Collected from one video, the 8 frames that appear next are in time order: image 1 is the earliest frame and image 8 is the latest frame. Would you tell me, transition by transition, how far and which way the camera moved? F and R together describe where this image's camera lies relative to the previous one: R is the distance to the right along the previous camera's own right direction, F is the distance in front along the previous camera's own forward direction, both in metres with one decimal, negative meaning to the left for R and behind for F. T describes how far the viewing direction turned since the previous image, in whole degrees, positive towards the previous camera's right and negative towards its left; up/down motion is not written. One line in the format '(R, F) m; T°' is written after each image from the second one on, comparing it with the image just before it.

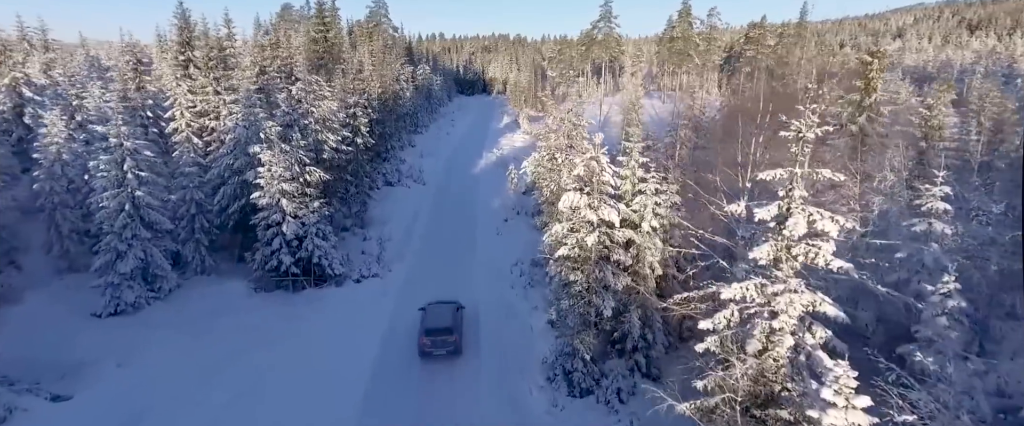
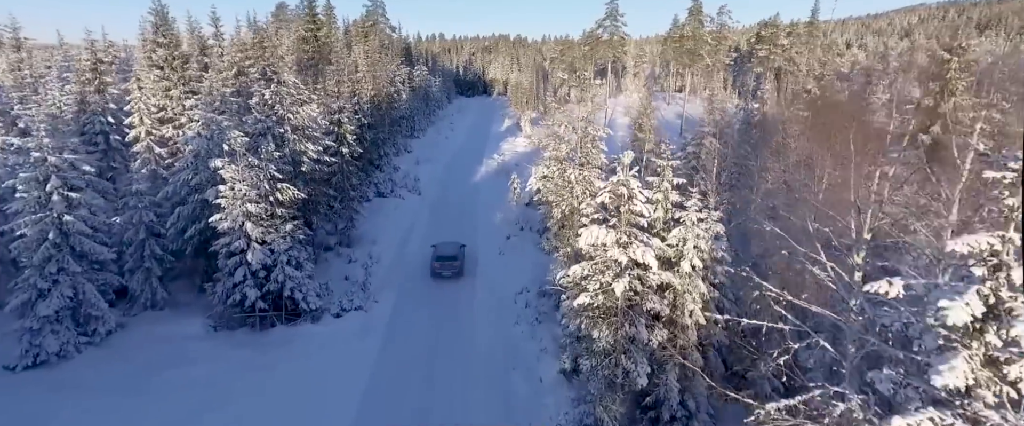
(-0.1, +2.5) m; 0°
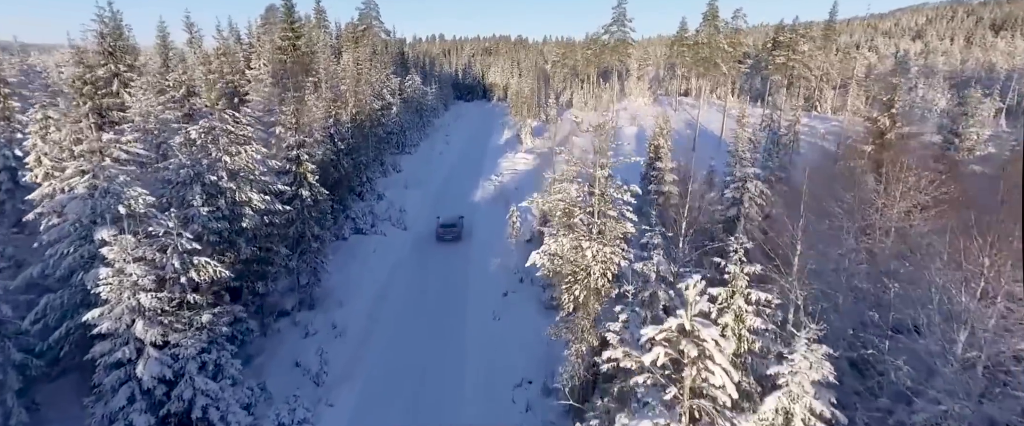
(+0.2, +4.0) m; 0°
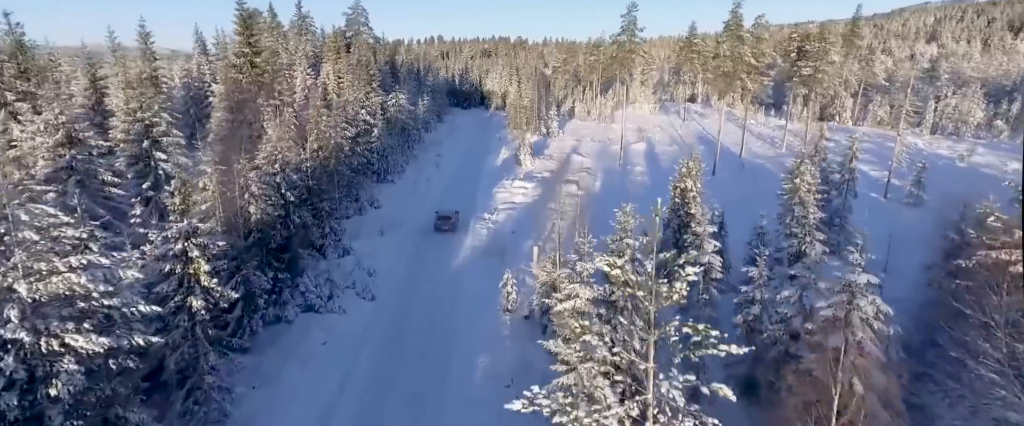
(+0.3, +5.7) m; 0°
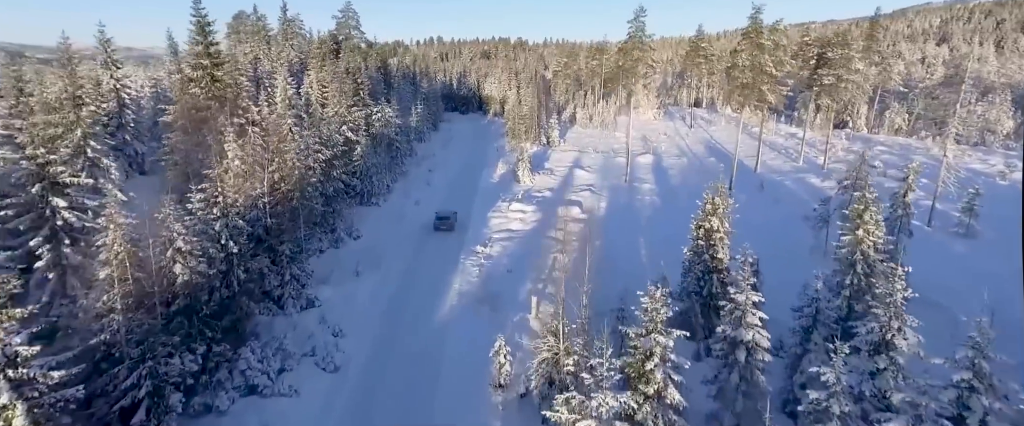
(+0.3, +4.0) m; 0°
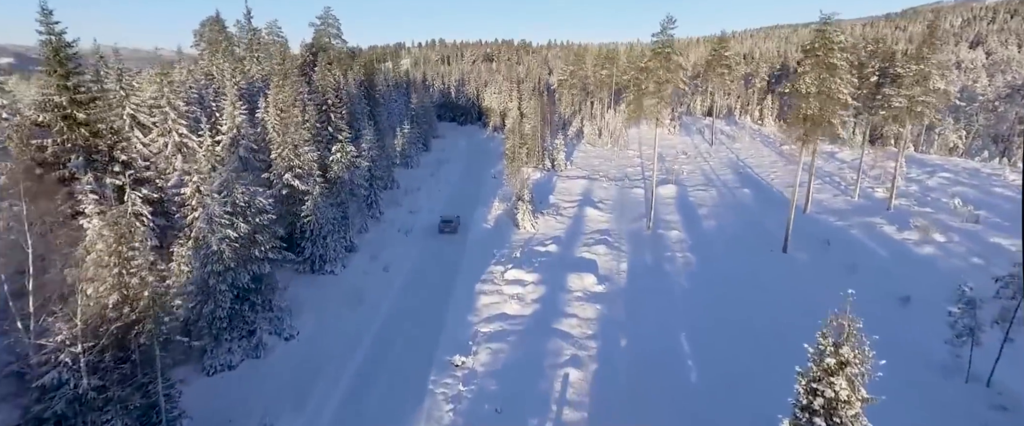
(+0.5, +9.2) m; 0°
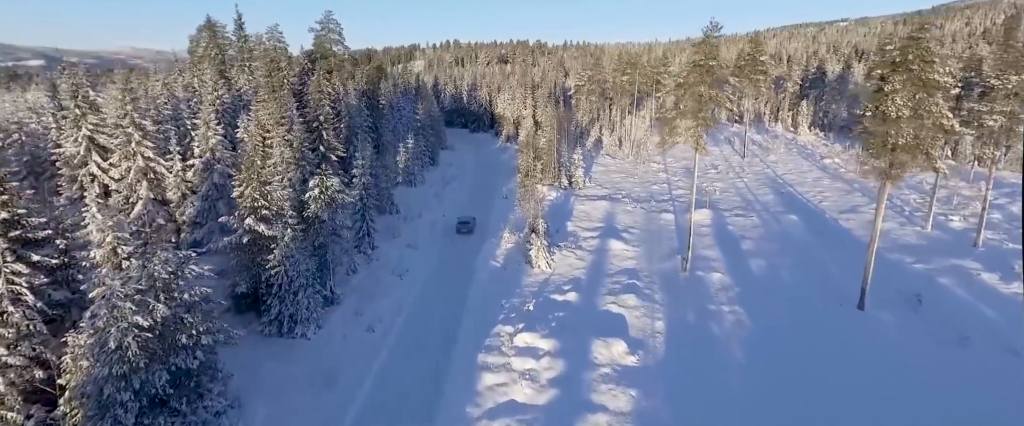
(+0.2, +5.9) m; -2°
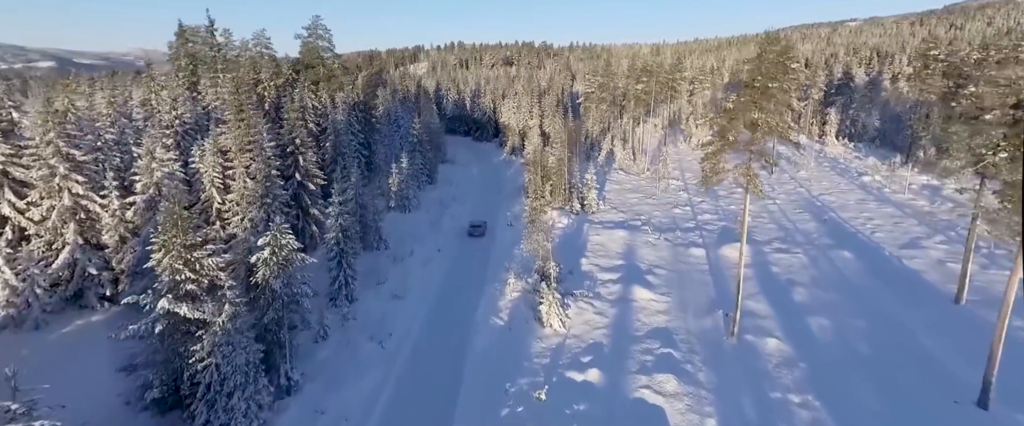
(-0.1, +6.4) m; -1°
